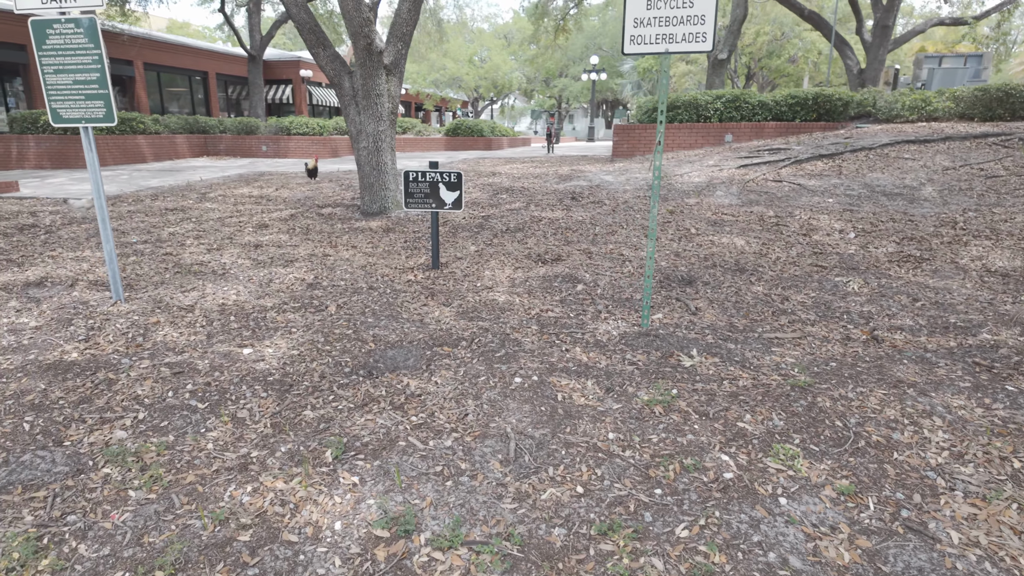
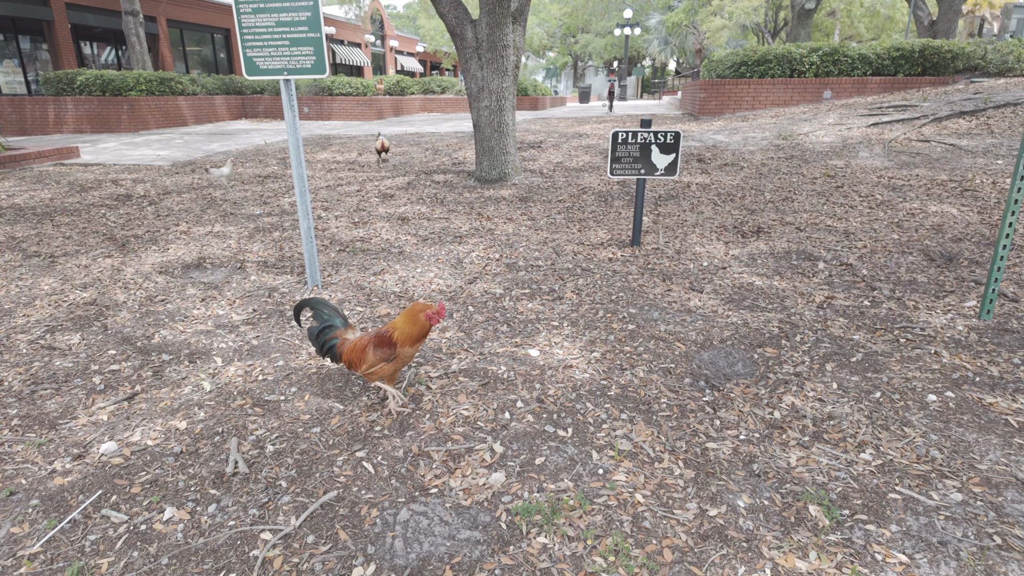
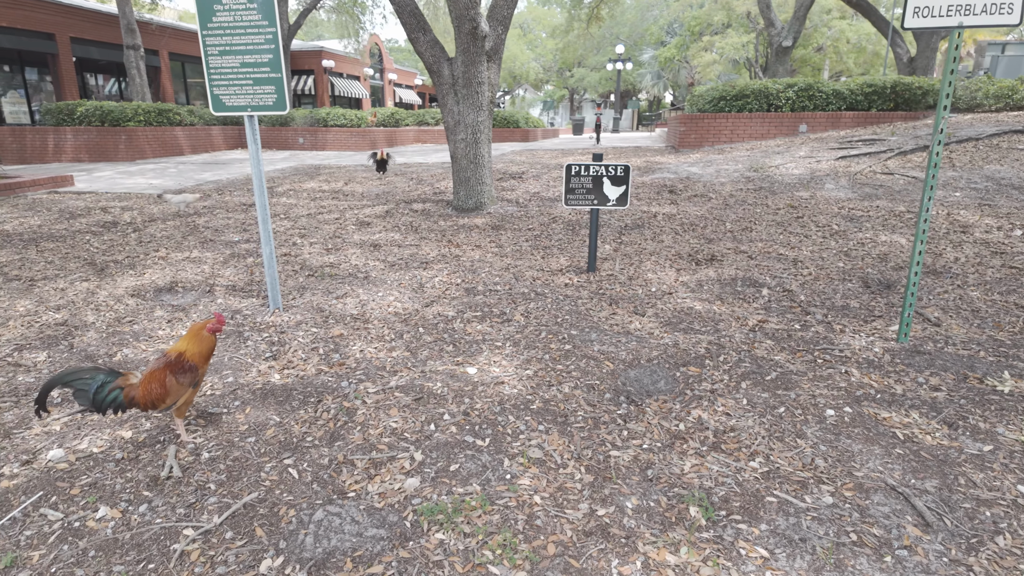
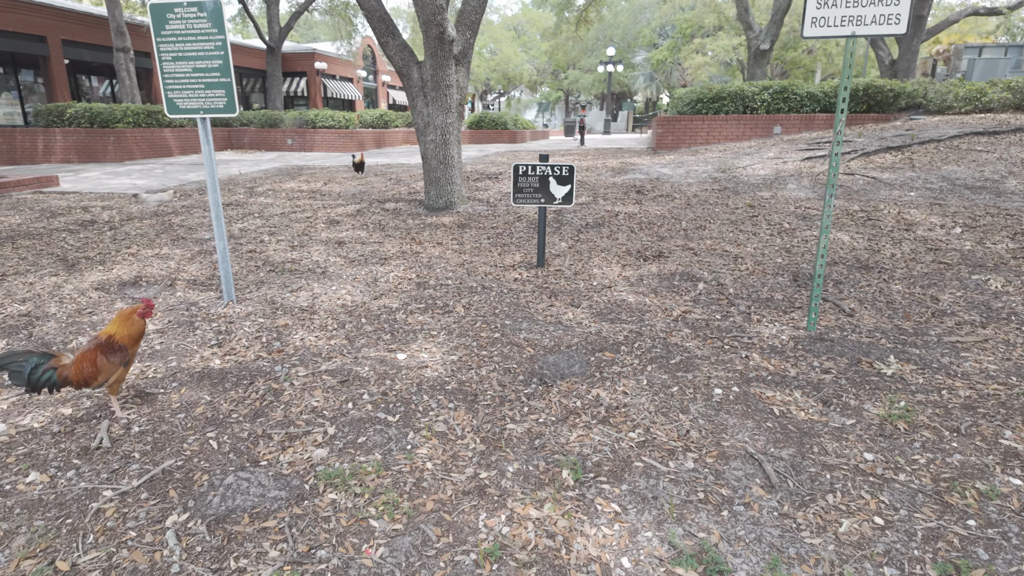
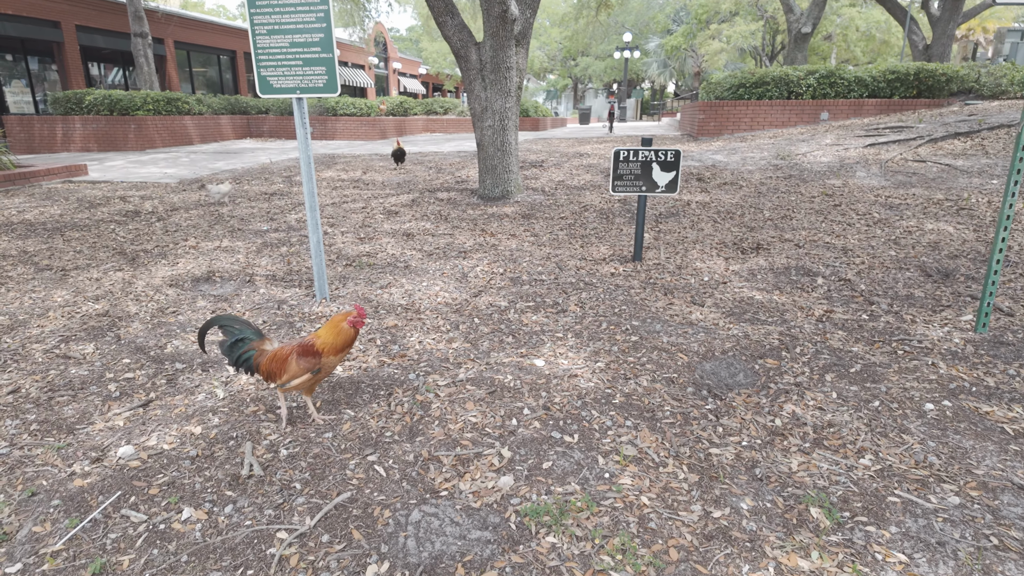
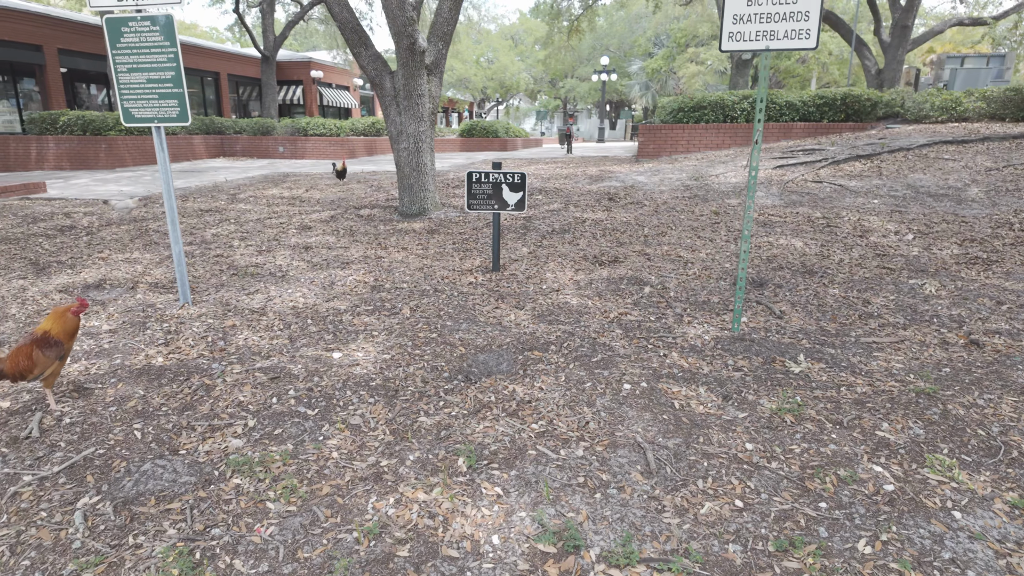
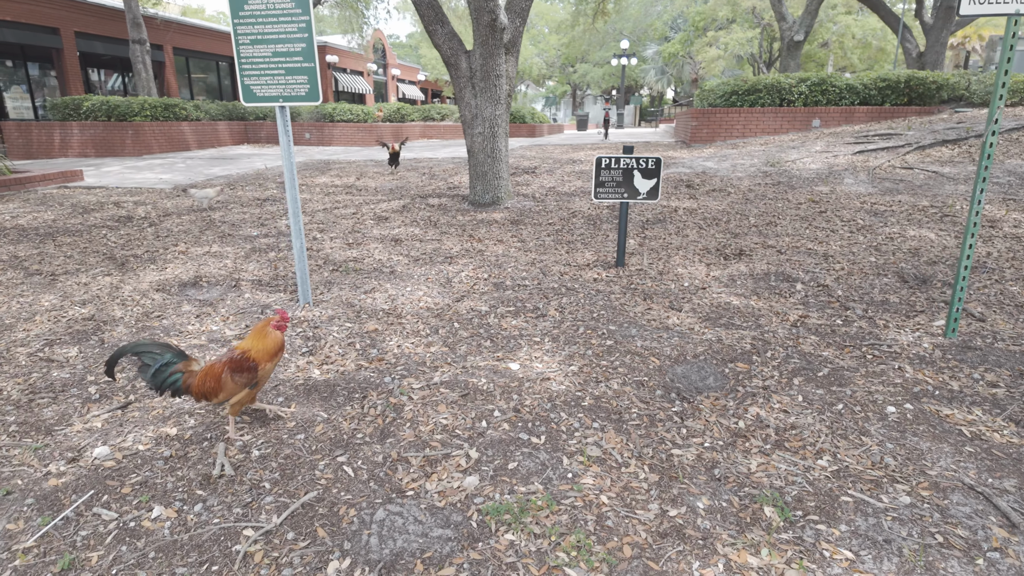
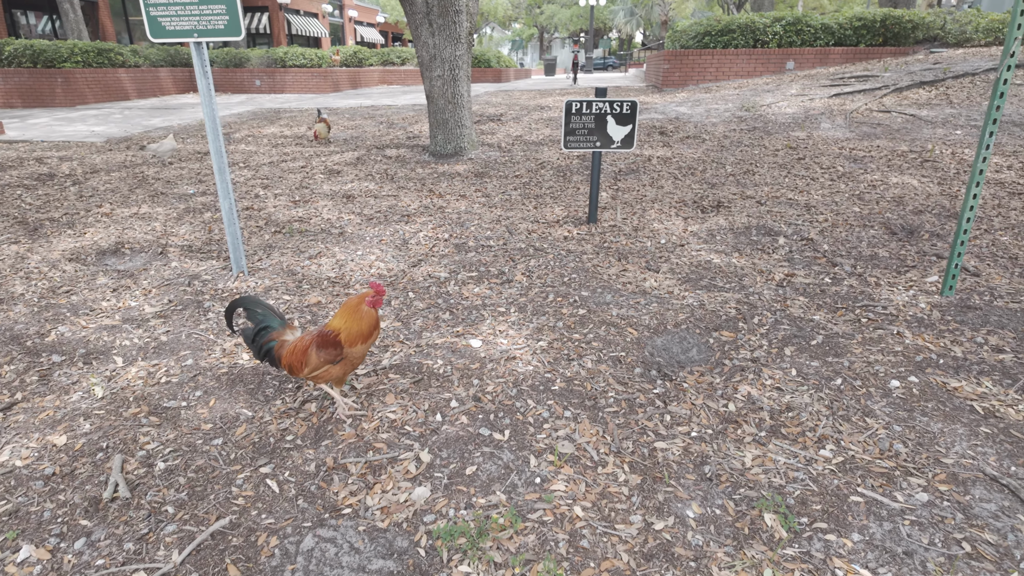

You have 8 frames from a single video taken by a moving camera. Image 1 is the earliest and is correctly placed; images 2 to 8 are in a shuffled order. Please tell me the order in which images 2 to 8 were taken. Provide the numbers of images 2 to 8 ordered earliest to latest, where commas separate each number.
6, 4, 3, 7, 5, 2, 8
